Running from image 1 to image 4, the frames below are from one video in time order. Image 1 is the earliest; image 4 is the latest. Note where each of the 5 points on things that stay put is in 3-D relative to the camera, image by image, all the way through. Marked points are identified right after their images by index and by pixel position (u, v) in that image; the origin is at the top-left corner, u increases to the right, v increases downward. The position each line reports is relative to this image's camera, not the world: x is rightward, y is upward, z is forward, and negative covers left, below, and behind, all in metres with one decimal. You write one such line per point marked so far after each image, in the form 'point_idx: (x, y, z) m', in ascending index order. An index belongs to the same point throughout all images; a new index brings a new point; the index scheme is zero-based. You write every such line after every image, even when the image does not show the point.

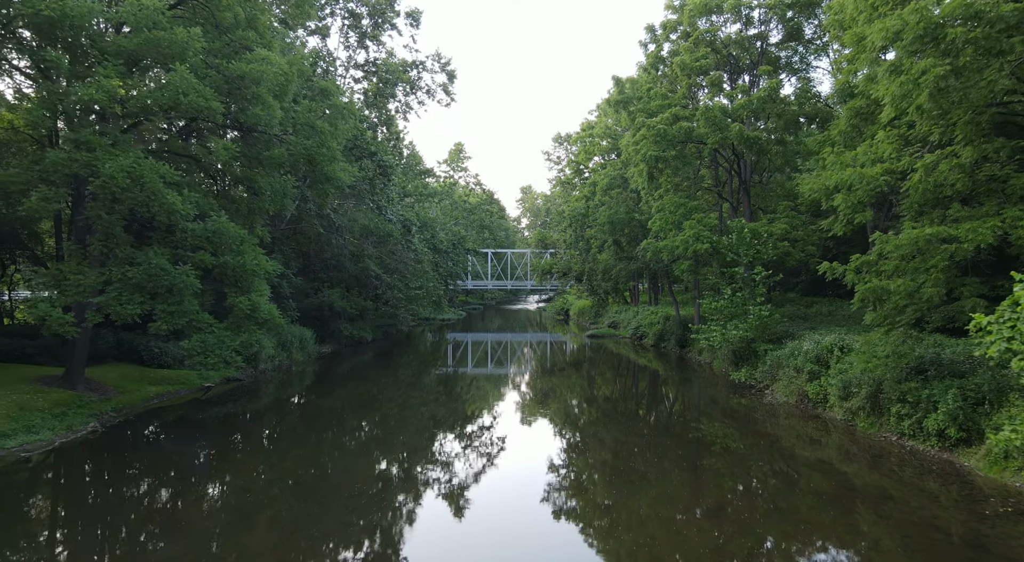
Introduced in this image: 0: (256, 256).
0: (-5.1, +0.5, +12.4) m
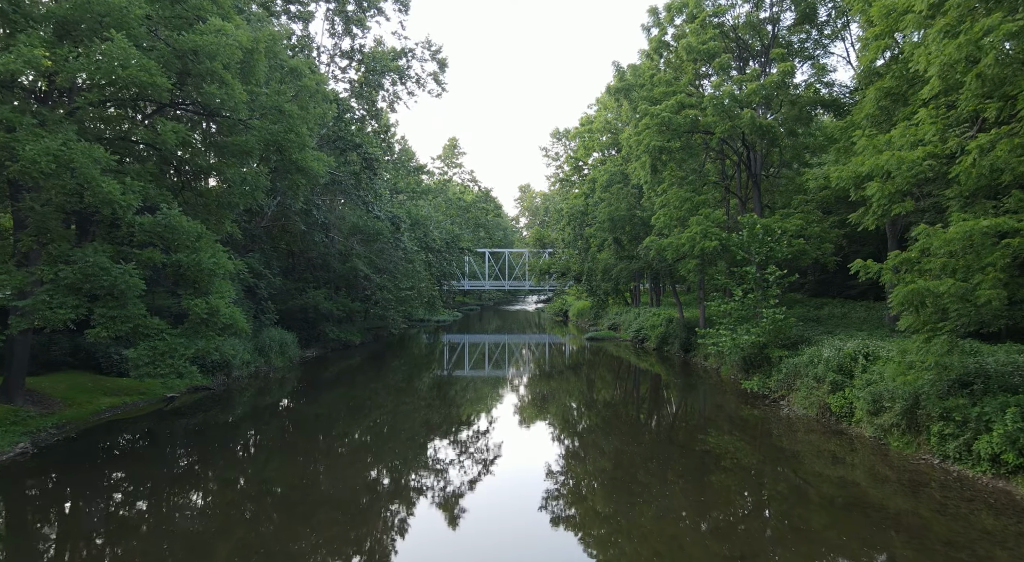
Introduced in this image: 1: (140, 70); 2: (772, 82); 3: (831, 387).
0: (-5.3, +0.5, +11.2) m
1: (-5.7, +3.3, +9.6) m
2: (+6.3, +4.8, +15.0) m
3: (+6.0, -2.0, +11.8) m
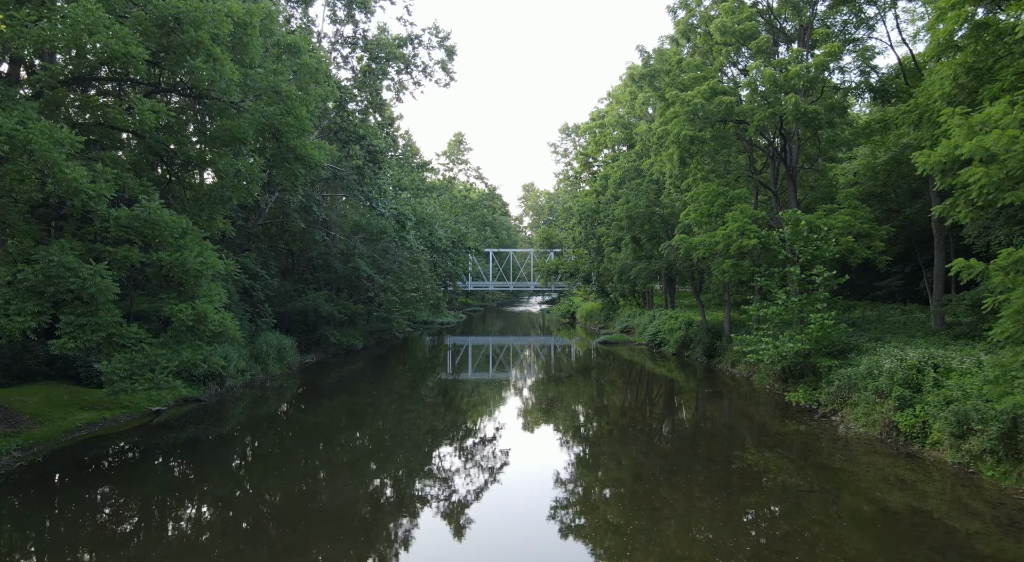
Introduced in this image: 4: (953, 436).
0: (-4.9, +0.5, +9.9) m
1: (-5.3, +3.2, +8.3) m
2: (+6.7, +4.7, +13.7) m
3: (+6.5, -2.0, +10.5) m
4: (+6.5, -2.3, +9.2) m
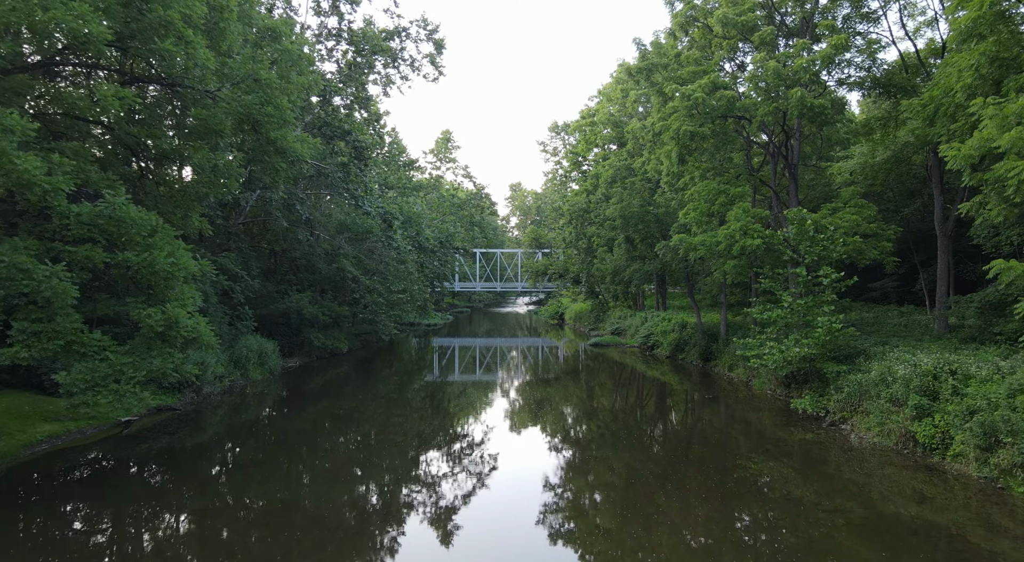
0: (-4.9, +0.4, +9.1) m
1: (-5.3, +3.2, +7.6) m
2: (+6.6, +4.7, +13.3) m
3: (+6.4, -2.1, +10.0) m
4: (+6.4, -2.3, +8.7) m
